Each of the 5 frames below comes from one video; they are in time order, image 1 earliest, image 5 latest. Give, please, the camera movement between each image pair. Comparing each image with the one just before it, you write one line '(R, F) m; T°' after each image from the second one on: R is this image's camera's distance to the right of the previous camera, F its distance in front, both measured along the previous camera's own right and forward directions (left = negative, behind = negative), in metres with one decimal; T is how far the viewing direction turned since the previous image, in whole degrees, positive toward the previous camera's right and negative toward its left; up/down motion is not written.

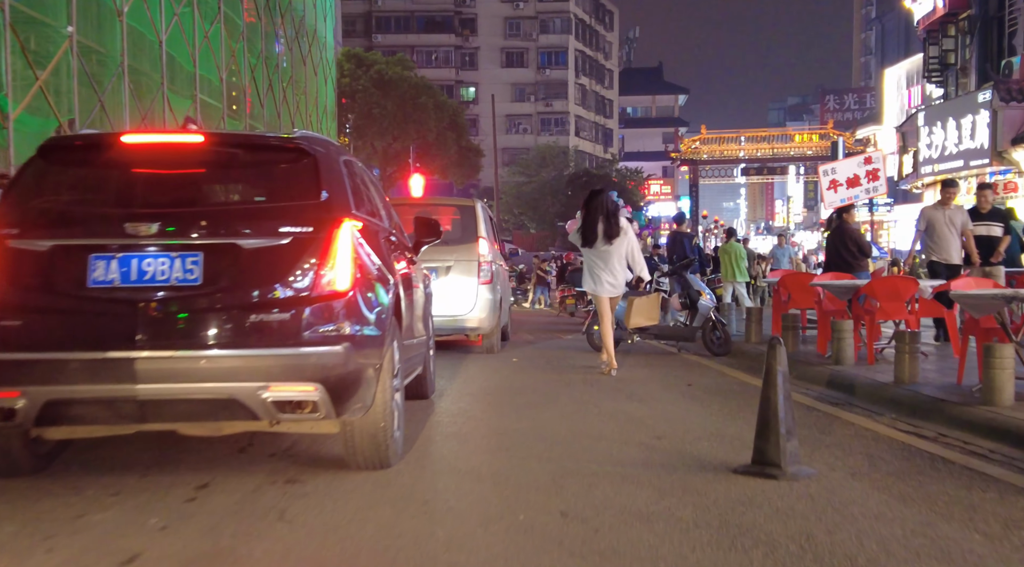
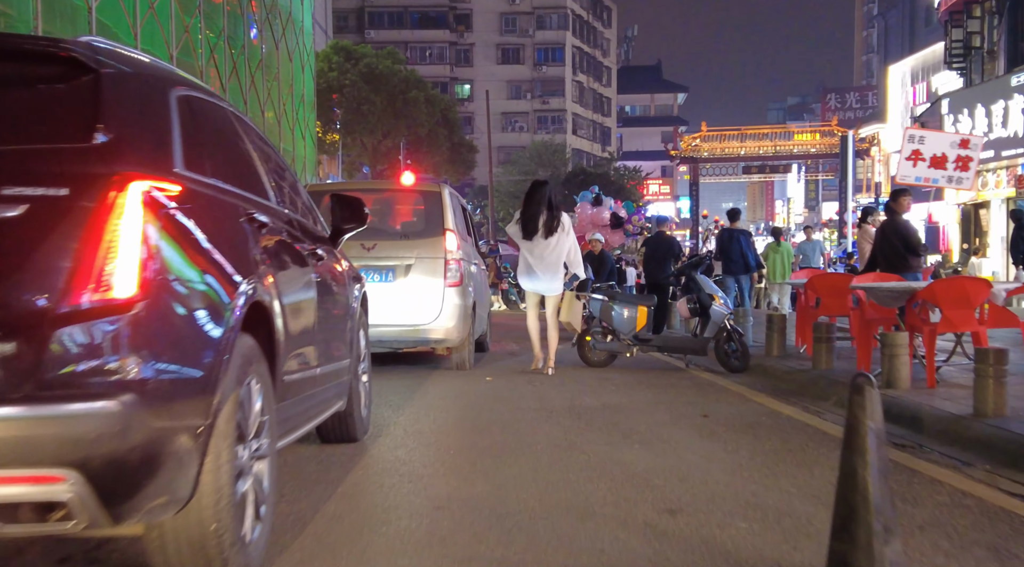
(+0.2, +2.2) m; 0°
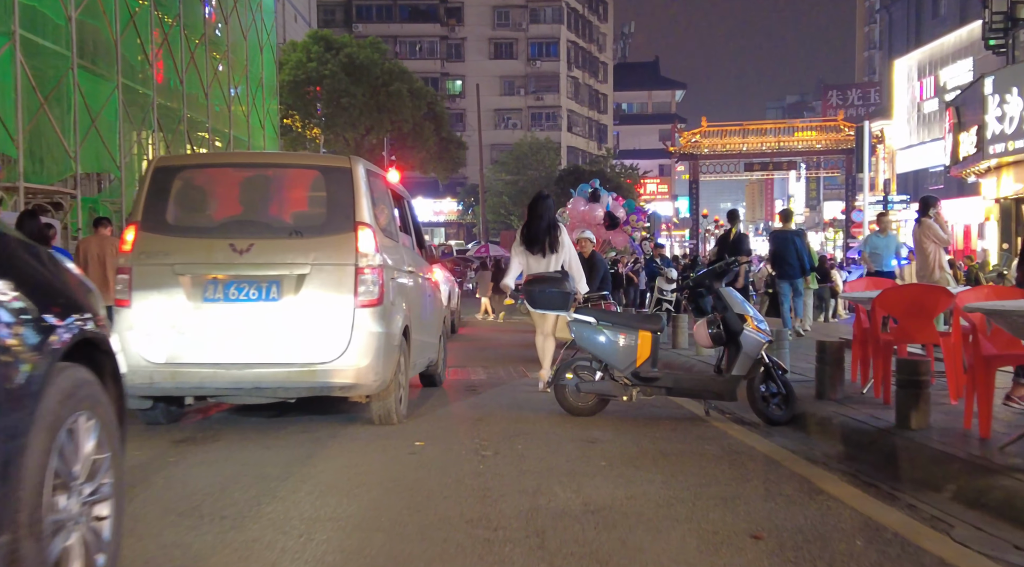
(+0.4, +3.4) m; 0°
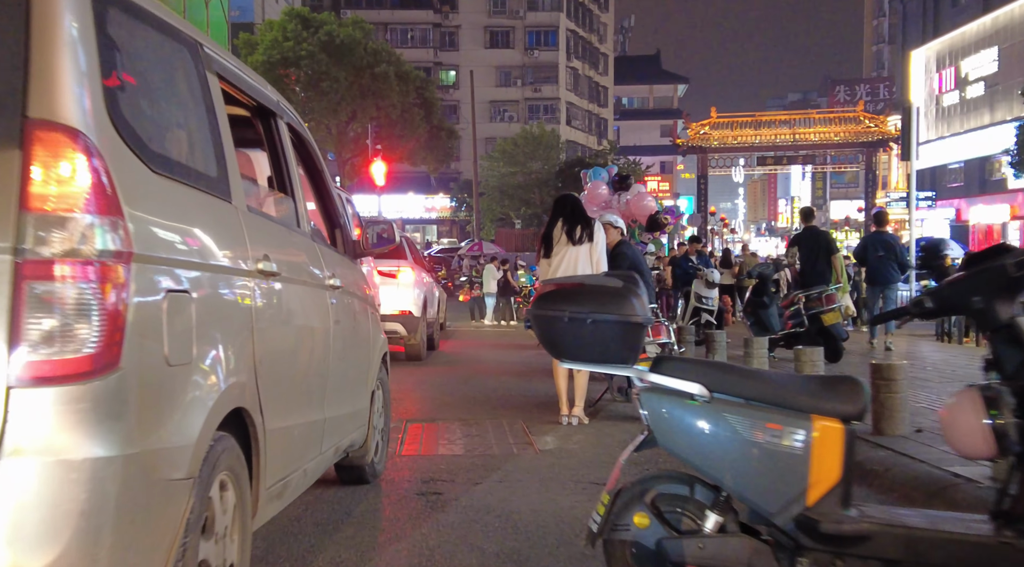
(0.0, +4.9) m; 0°
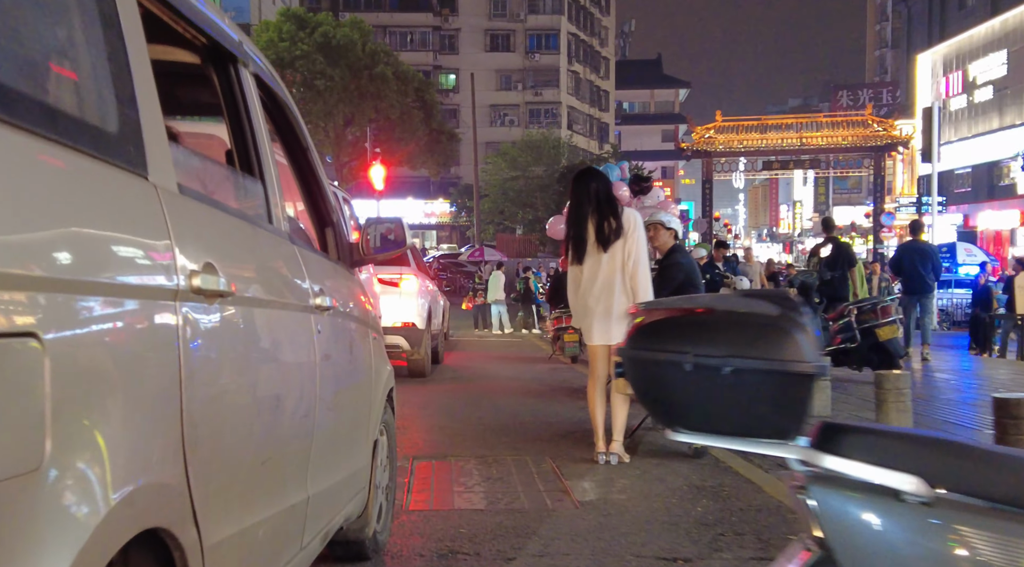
(-0.2, +1.3) m; 0°
